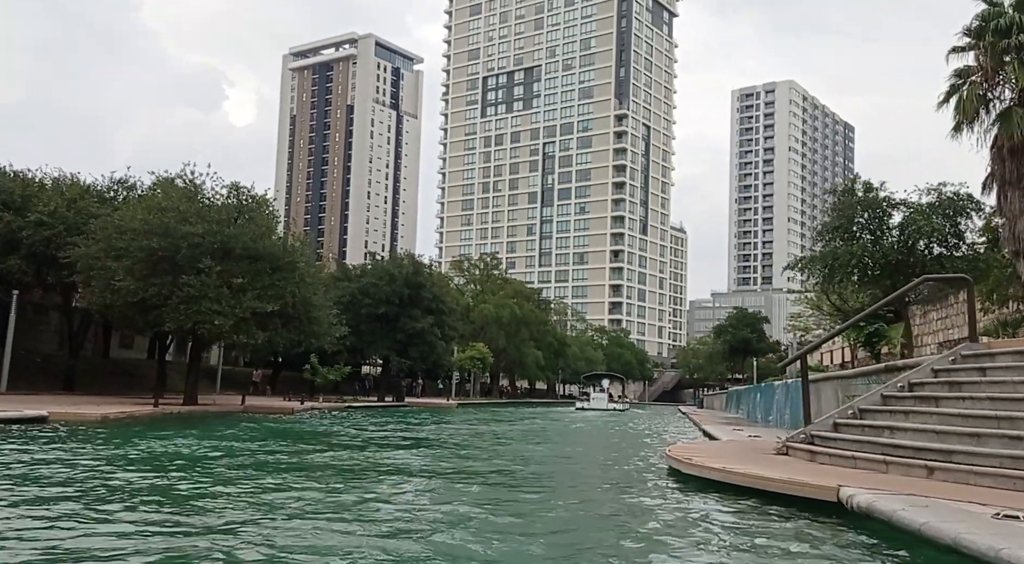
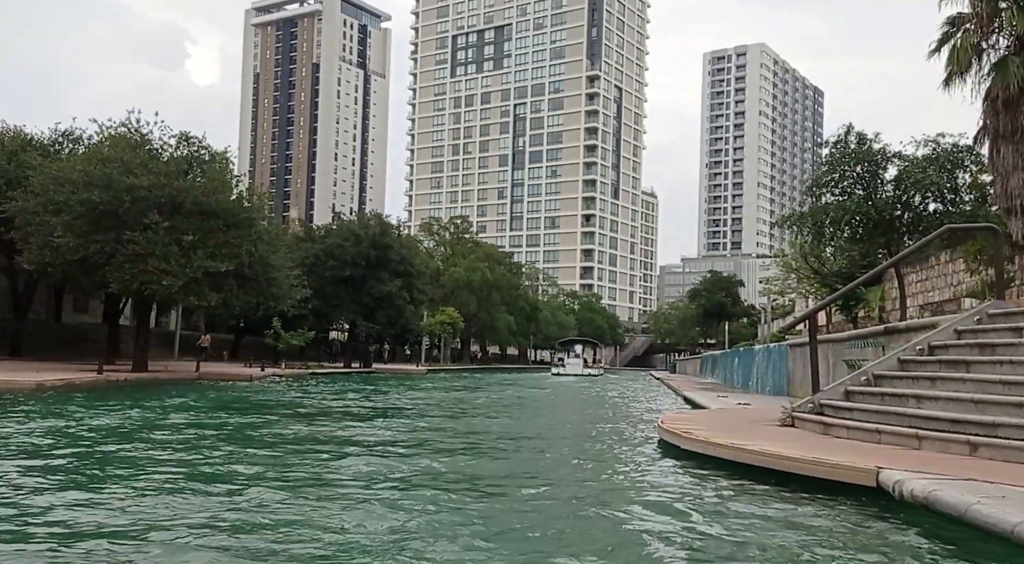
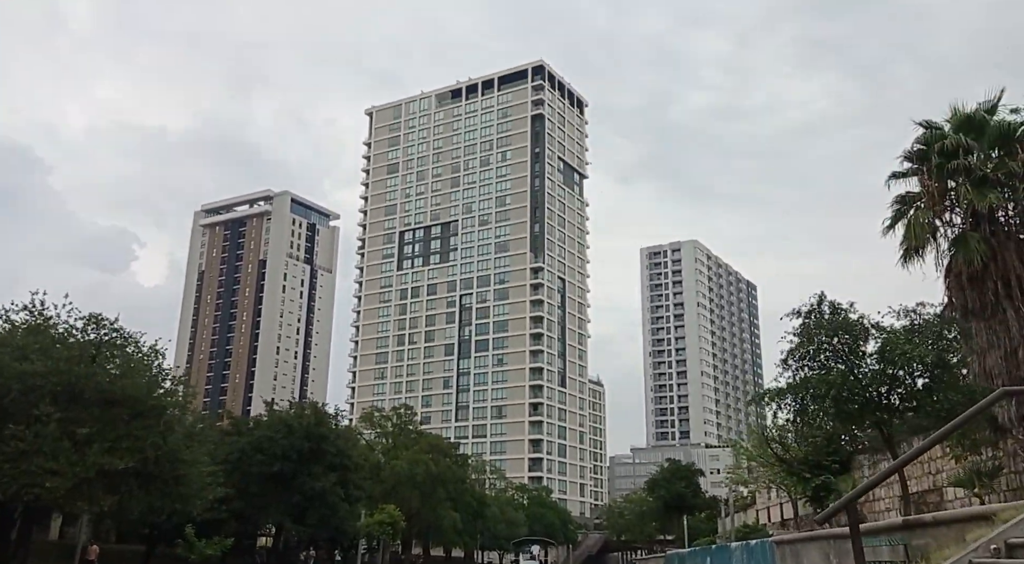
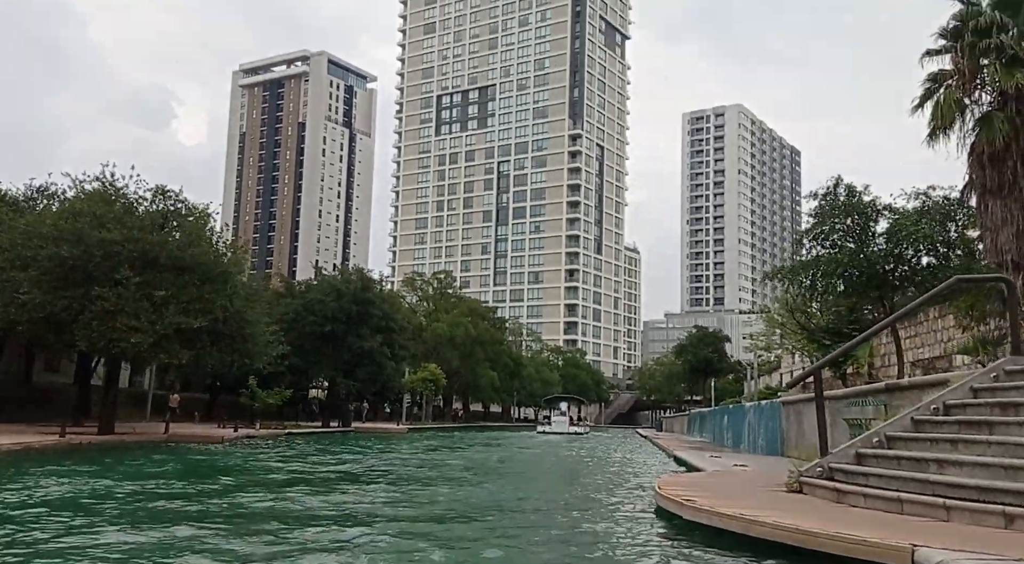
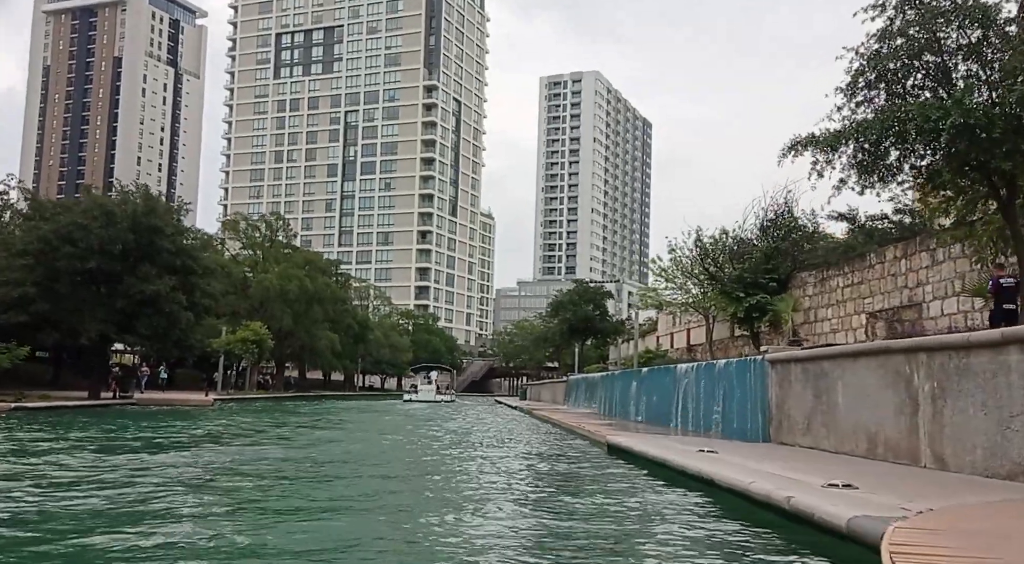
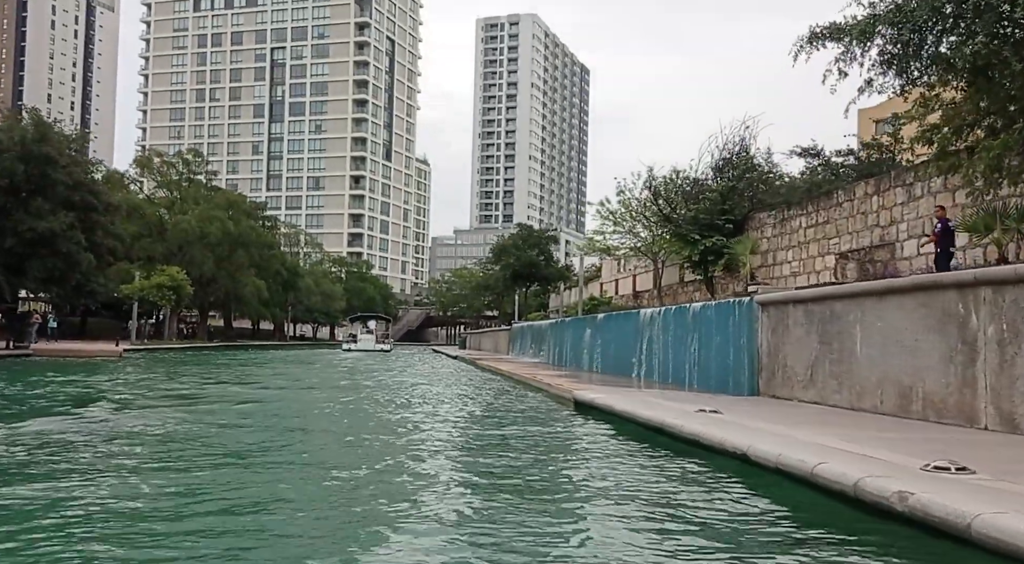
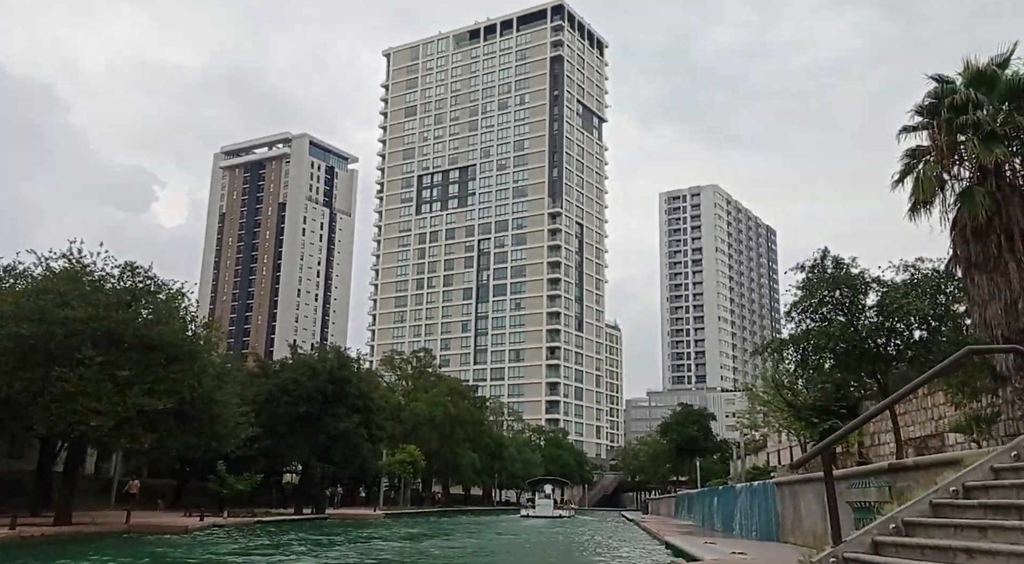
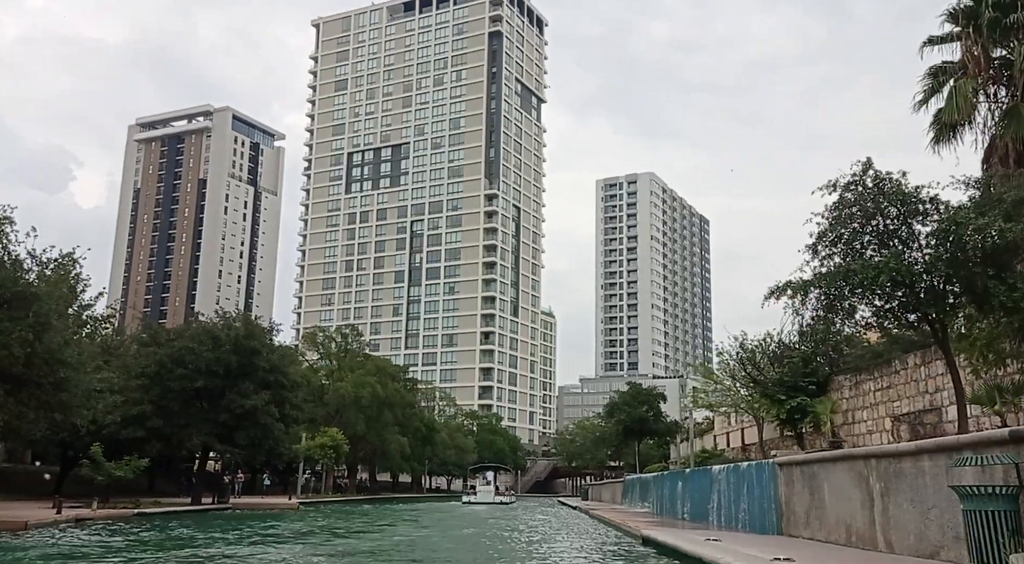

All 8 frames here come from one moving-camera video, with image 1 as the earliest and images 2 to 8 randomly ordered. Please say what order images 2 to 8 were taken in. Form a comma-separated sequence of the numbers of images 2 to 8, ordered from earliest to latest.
2, 4, 7, 3, 8, 5, 6
